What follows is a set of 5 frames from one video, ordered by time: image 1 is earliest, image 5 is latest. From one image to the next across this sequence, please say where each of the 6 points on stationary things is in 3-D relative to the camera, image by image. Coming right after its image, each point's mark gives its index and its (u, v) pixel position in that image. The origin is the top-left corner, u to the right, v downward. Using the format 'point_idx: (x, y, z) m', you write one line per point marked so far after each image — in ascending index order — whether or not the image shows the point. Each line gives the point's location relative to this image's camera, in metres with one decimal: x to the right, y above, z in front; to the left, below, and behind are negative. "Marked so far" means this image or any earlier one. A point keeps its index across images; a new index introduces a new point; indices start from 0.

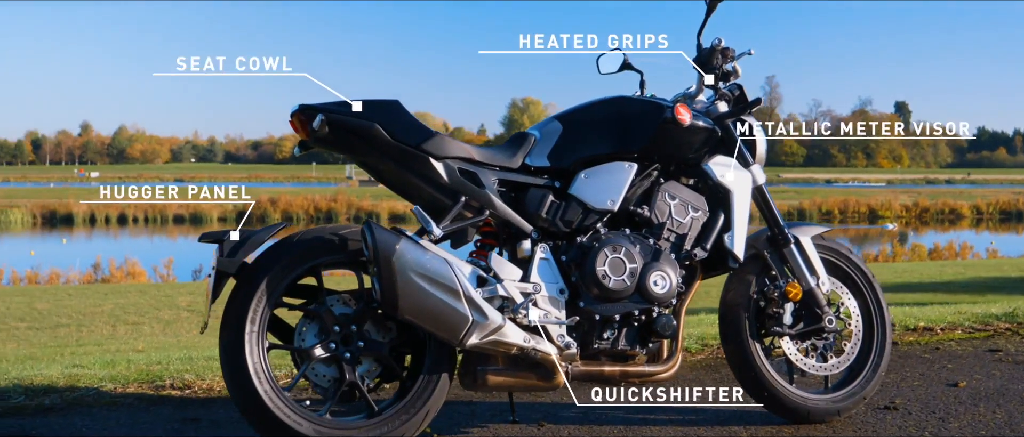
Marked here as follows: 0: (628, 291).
0: (+0.4, -0.3, +3.6) m
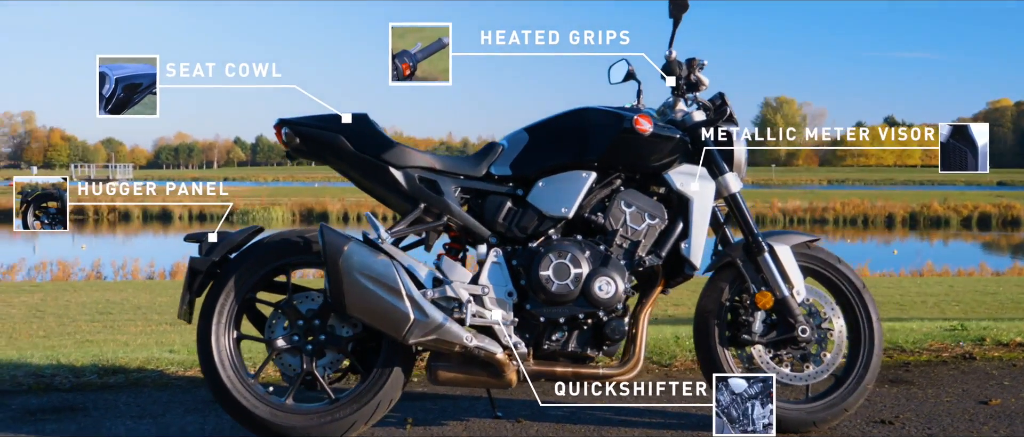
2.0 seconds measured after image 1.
0: (+0.2, -0.3, +3.7) m
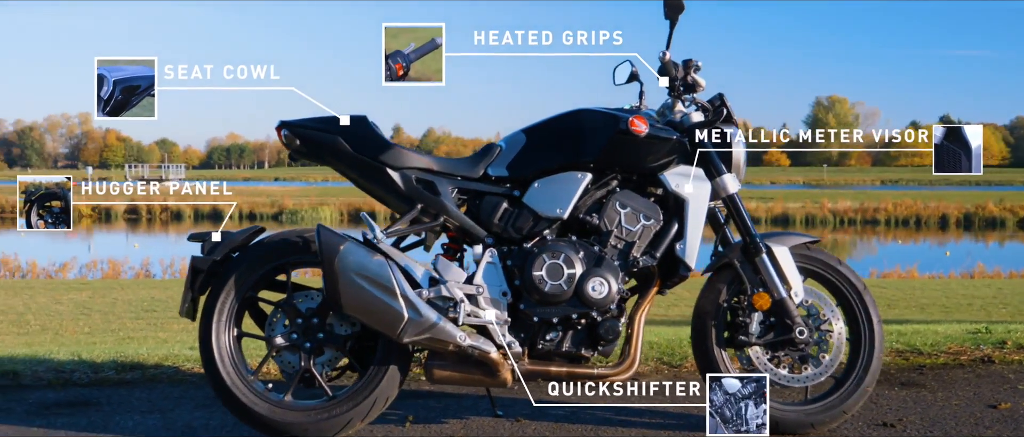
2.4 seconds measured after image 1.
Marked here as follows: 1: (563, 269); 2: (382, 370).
0: (+0.2, -0.3, +3.7) m
1: (+0.2, -0.2, +3.7) m
2: (-0.5, -0.6, +3.8) m
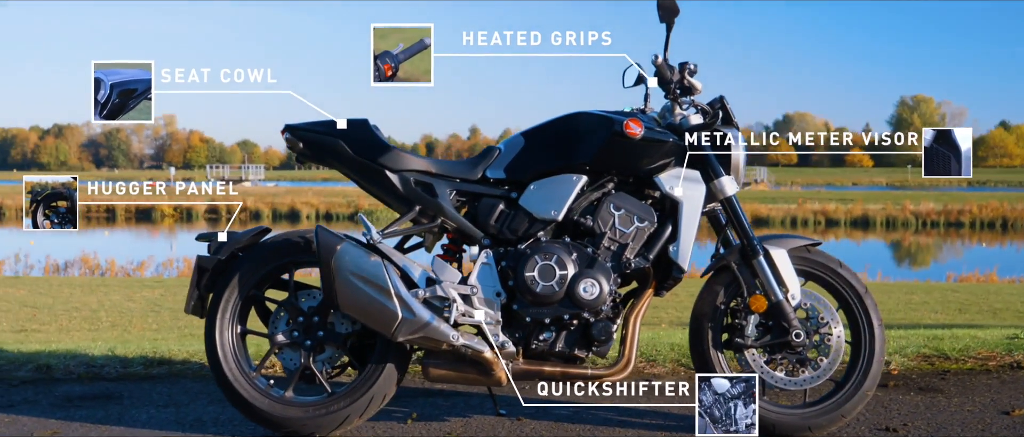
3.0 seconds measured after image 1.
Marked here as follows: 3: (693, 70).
0: (+0.2, -0.3, +3.8) m
1: (+0.2, -0.2, +3.8) m
2: (-0.5, -0.6, +3.9) m
3: (+0.8, +0.6, +4.0) m
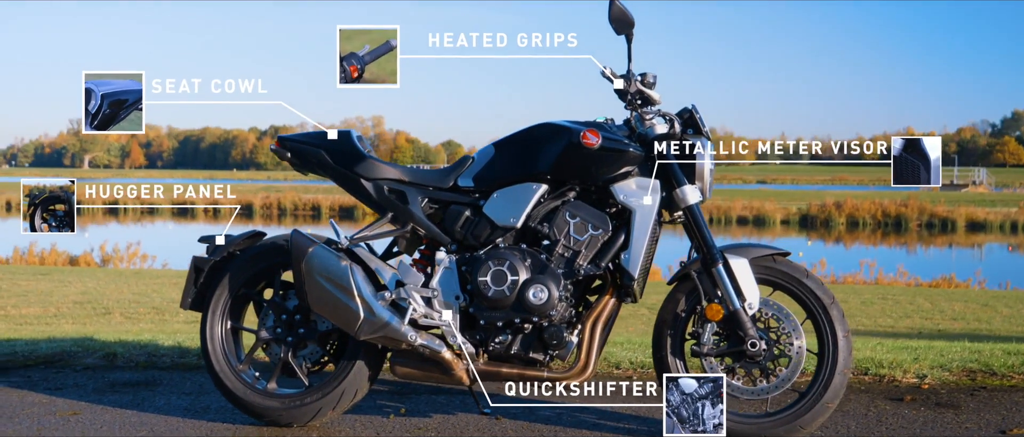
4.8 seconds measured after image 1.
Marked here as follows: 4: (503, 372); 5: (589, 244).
0: (0.0, -0.3, +3.9) m
1: (0.0, -0.2, +3.9) m
2: (-0.7, -0.6, +4.2) m
3: (+0.6, +0.6, +4.1) m
4: (0.0, -0.7, +4.1) m
5: (+0.3, -0.1, +4.0) m
